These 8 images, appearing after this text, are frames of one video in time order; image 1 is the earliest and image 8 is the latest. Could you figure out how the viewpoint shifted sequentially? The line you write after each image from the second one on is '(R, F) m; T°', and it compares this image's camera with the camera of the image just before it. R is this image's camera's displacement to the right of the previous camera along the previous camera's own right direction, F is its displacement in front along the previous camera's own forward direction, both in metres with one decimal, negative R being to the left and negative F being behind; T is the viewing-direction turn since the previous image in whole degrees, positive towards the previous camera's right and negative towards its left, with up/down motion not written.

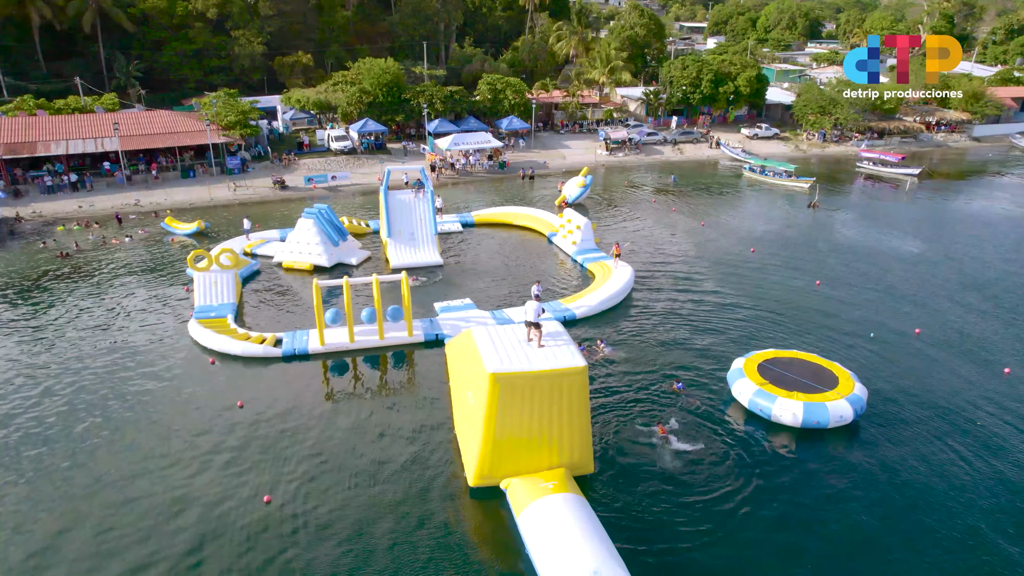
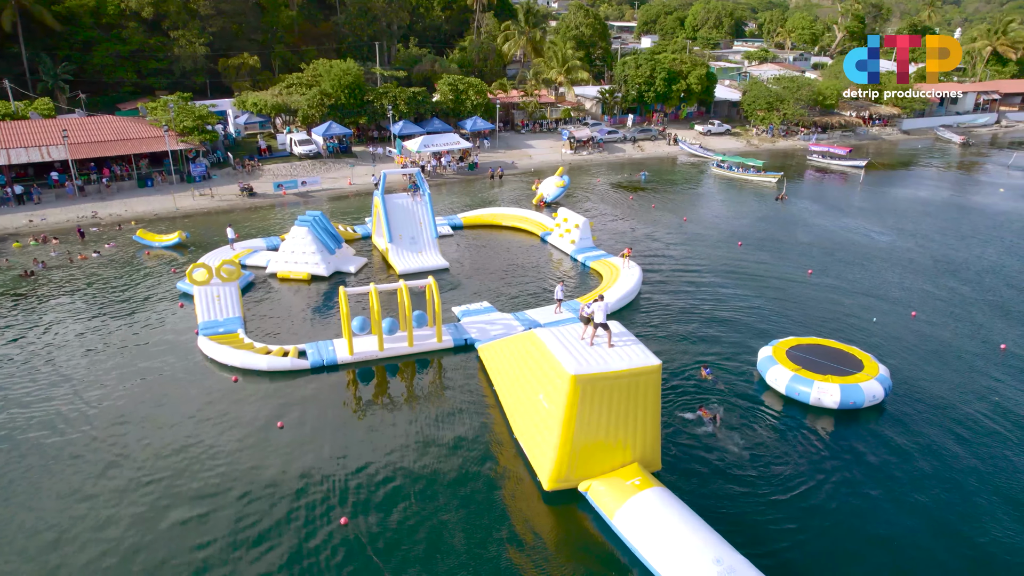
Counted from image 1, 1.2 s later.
(-3.6, +0.2) m; +6°
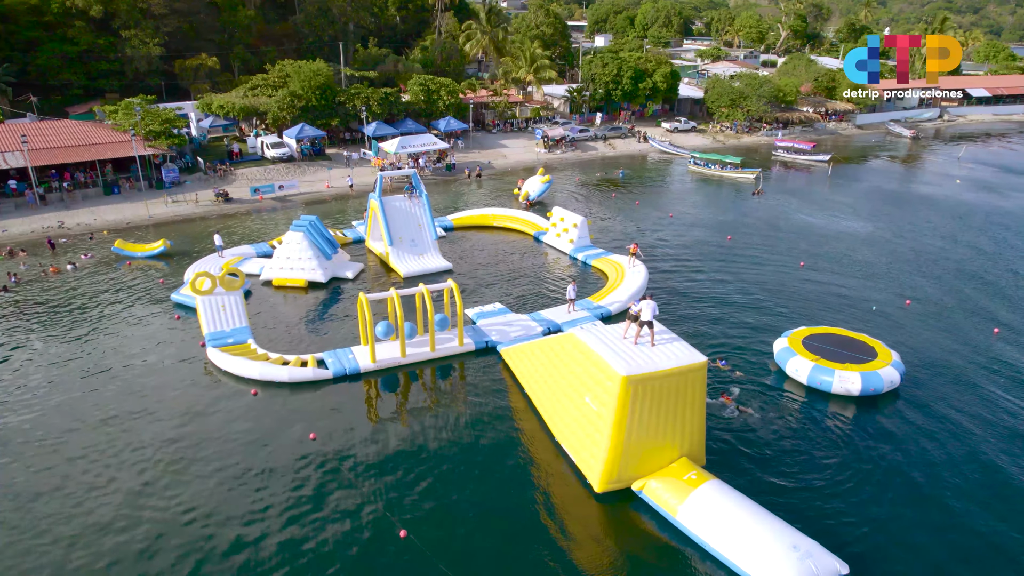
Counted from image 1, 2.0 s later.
(-2.5, +0.2) m; +4°
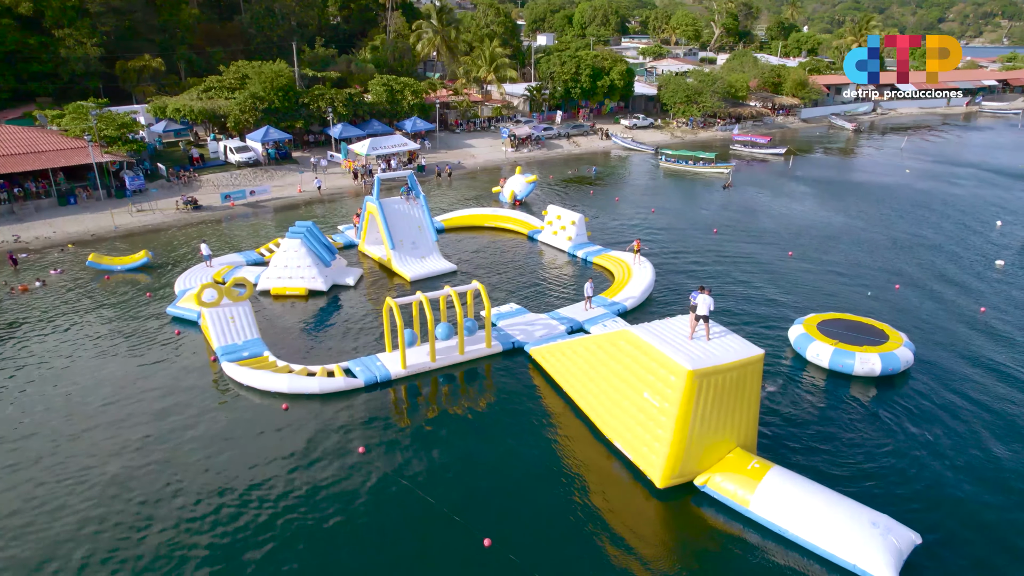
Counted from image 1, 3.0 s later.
(-3.2, +0.3) m; +5°
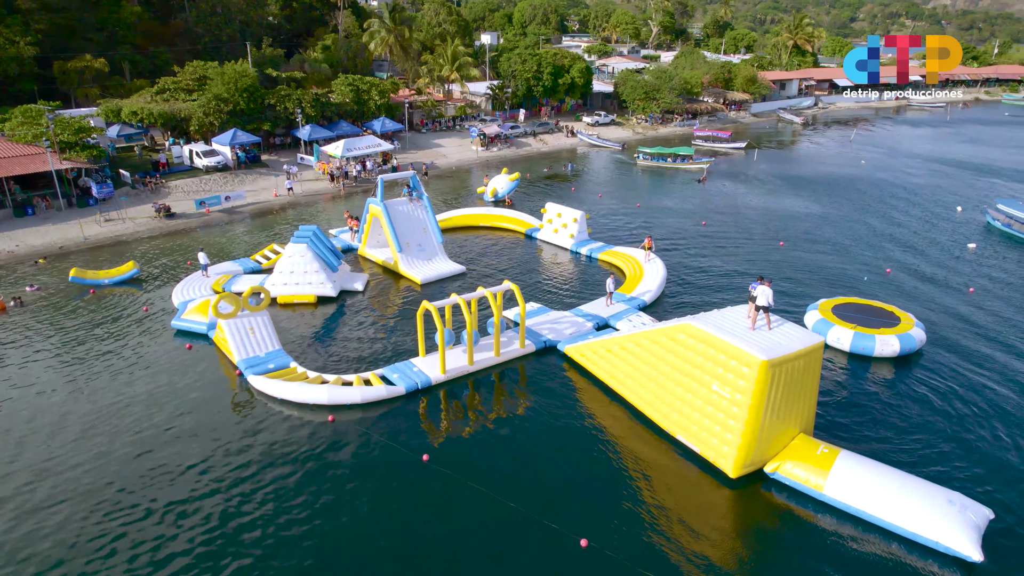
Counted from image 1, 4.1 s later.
(-3.3, +0.4) m; +5°
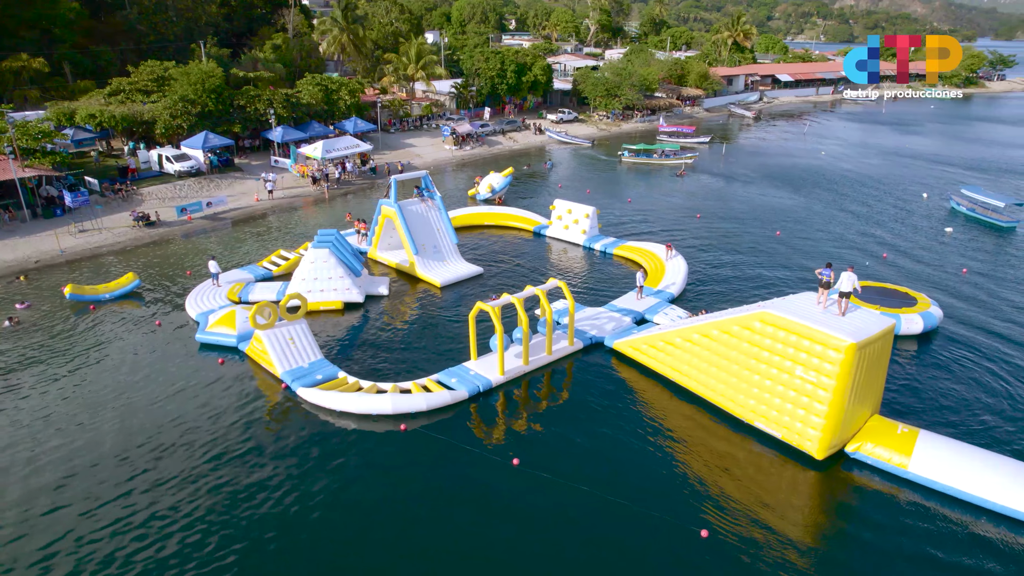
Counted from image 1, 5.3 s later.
(-4.0, +0.5) m; +6°
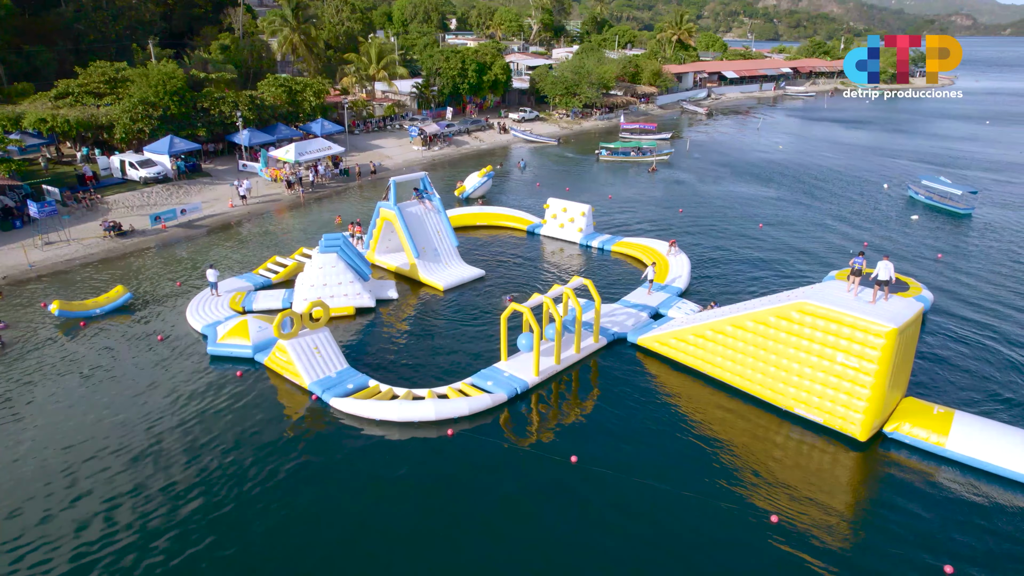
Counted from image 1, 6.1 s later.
(-2.9, +0.3) m; +5°
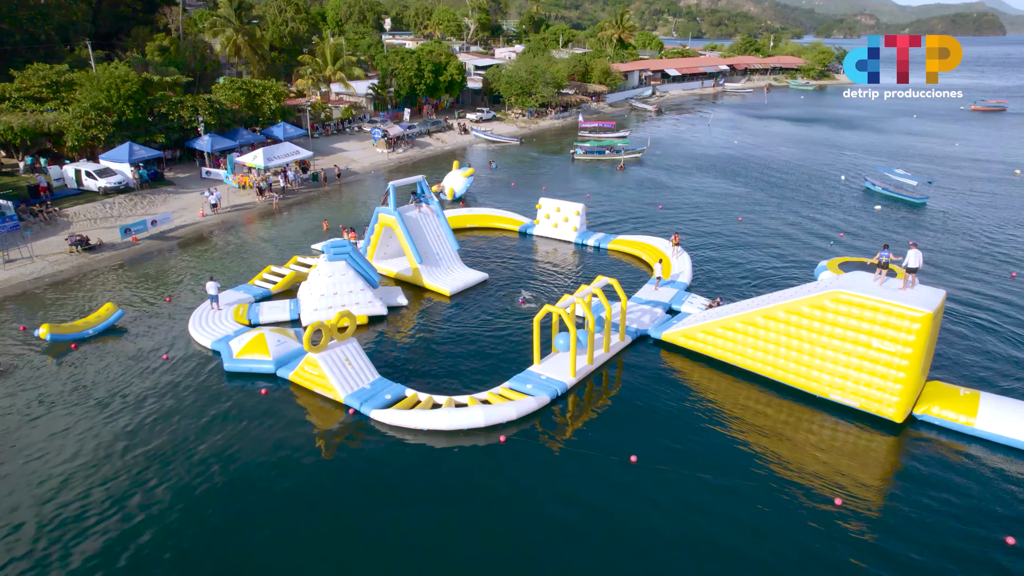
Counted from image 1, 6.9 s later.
(-3.1, +0.3) m; +5°
